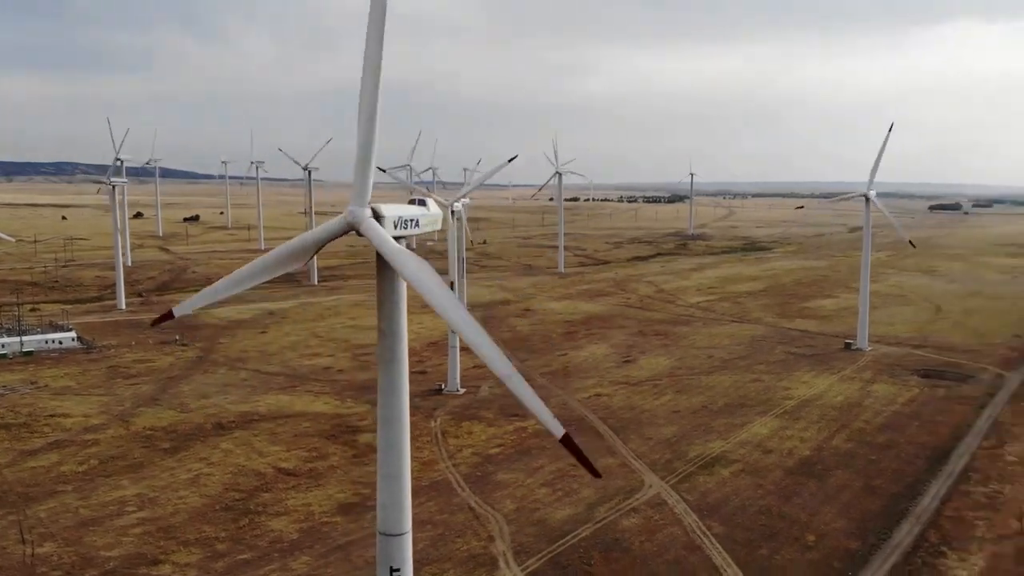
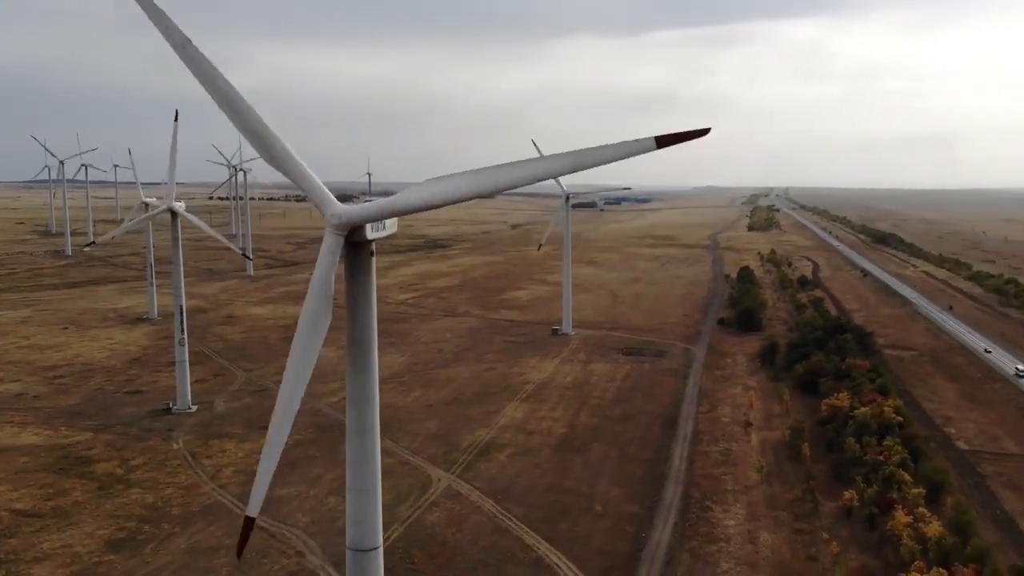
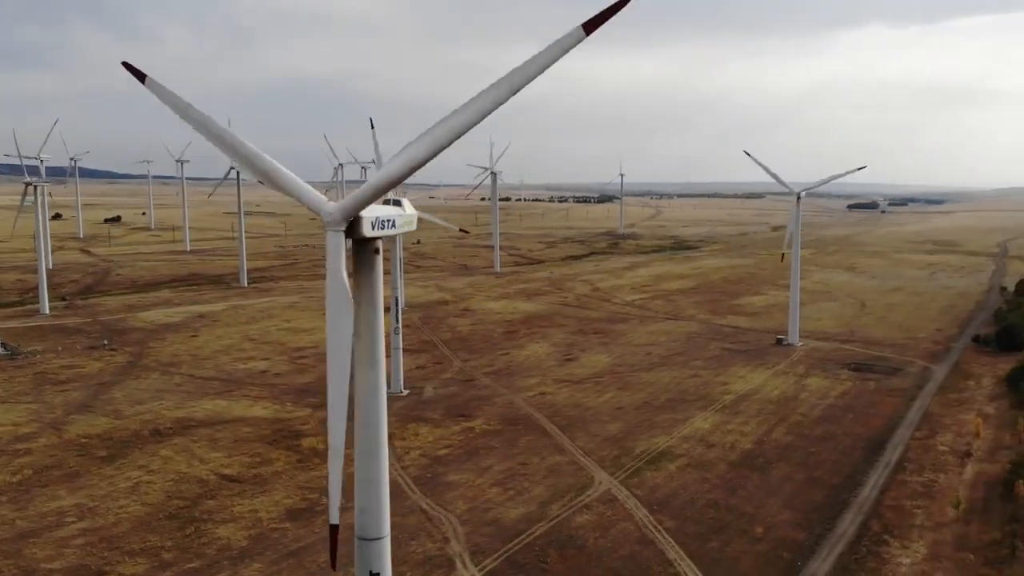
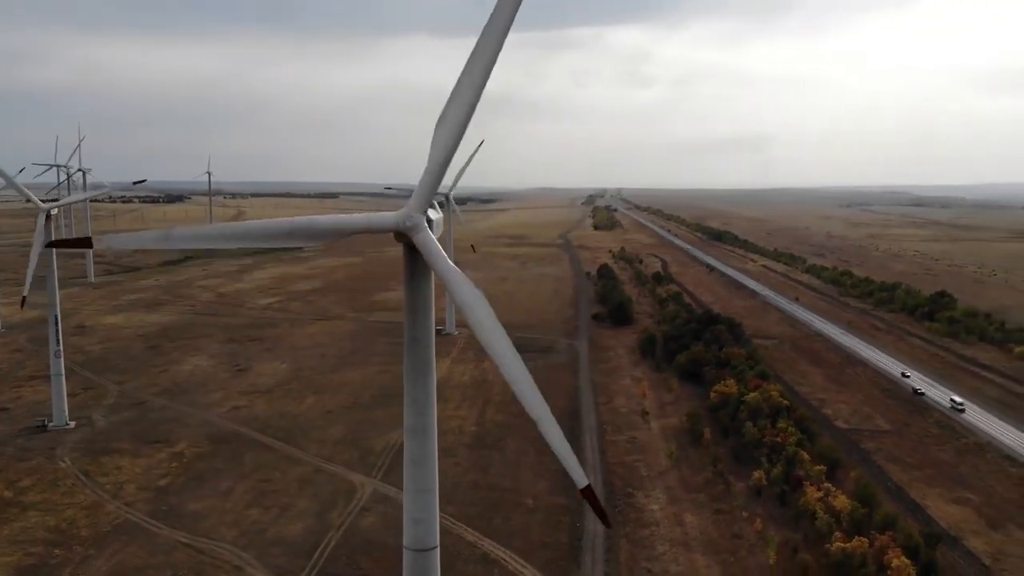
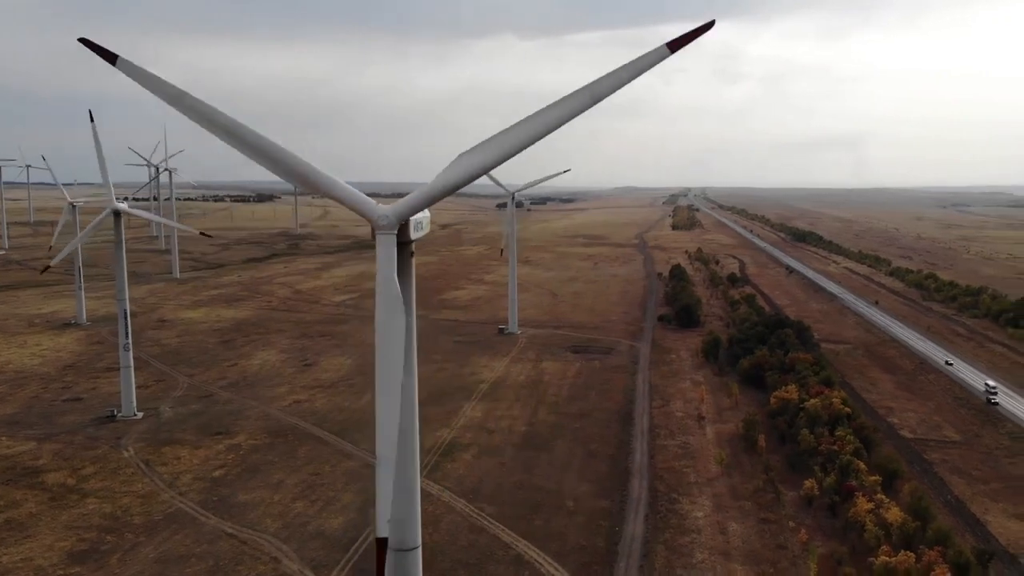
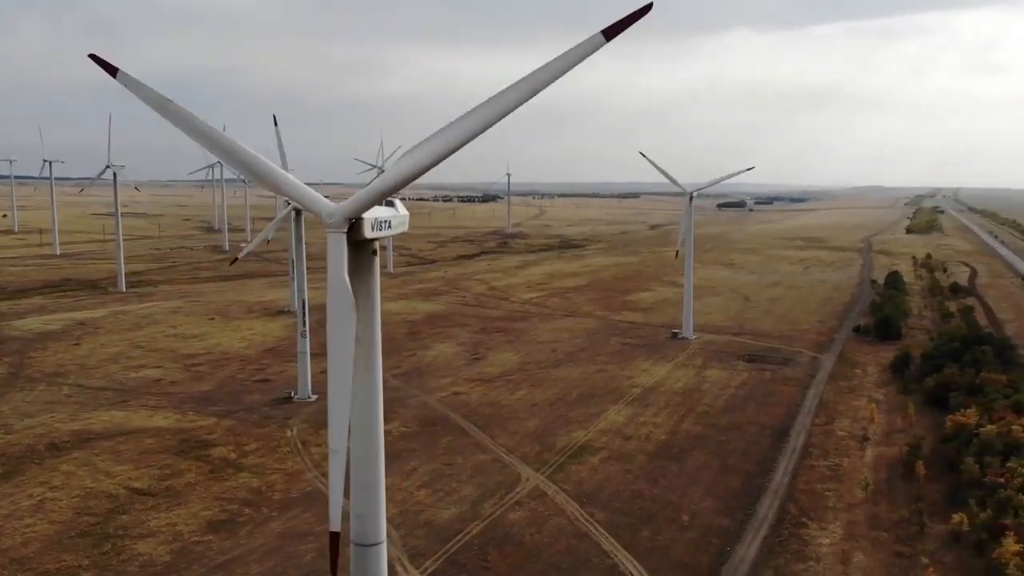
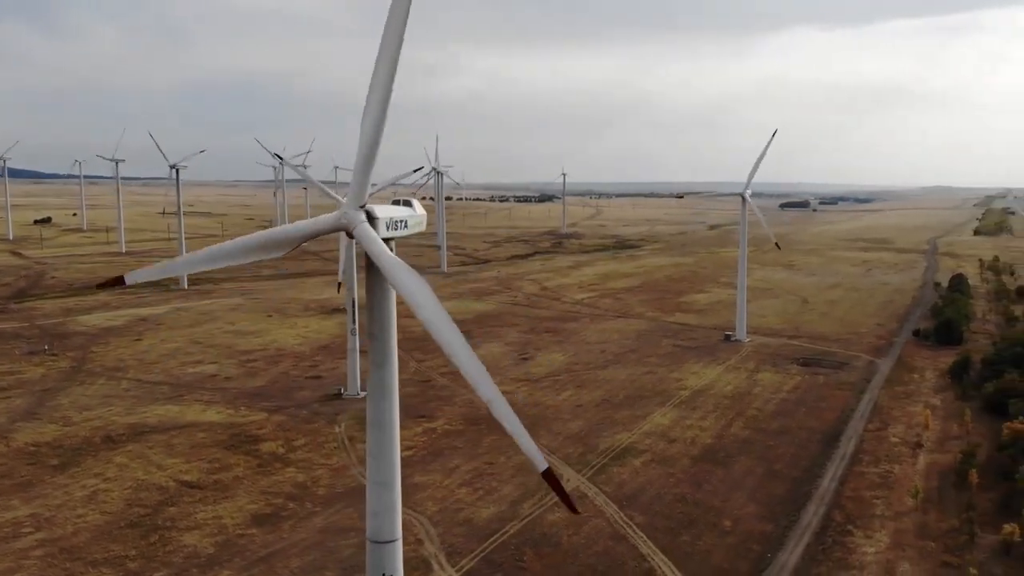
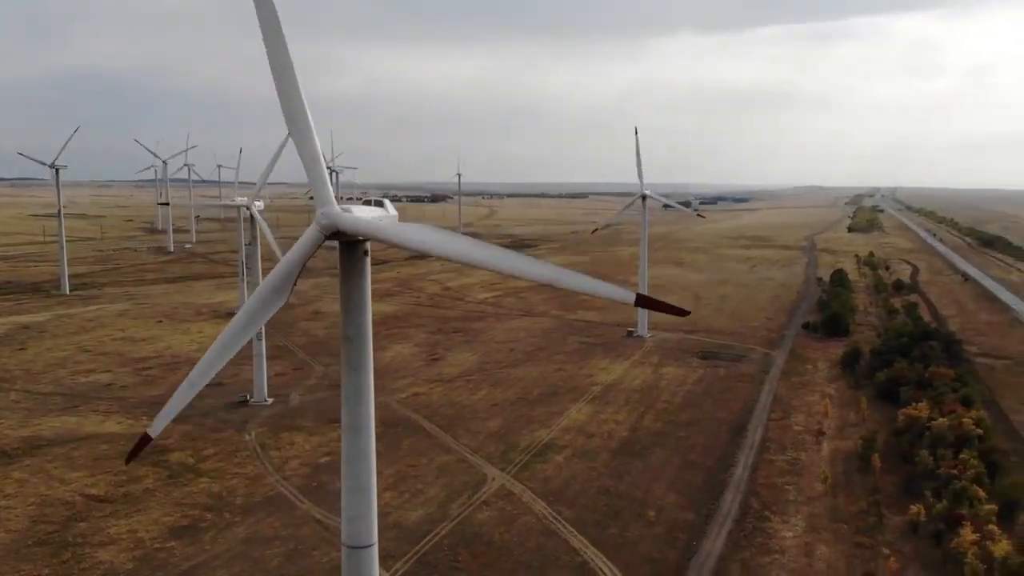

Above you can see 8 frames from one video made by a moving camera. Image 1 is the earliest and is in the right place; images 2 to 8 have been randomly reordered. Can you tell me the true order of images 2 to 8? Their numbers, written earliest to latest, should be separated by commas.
3, 7, 6, 8, 2, 5, 4
